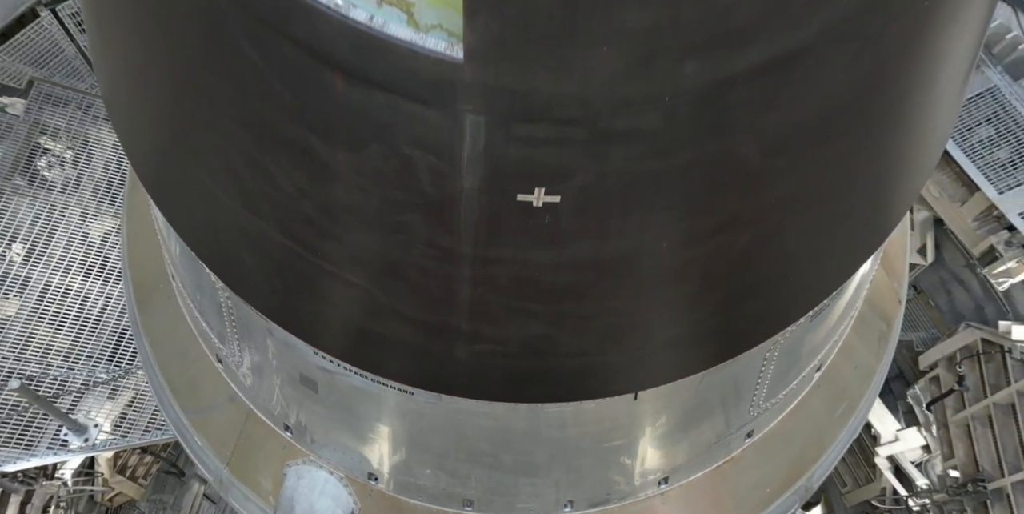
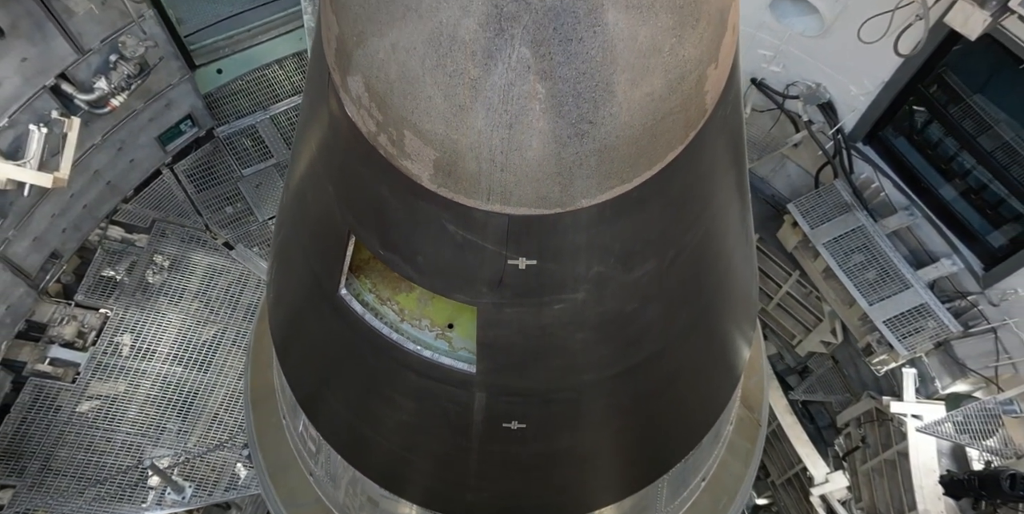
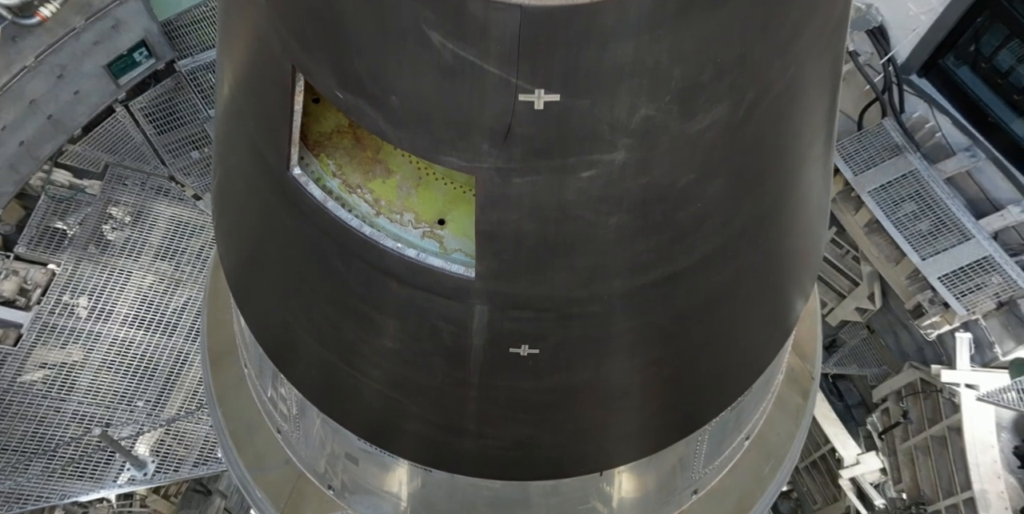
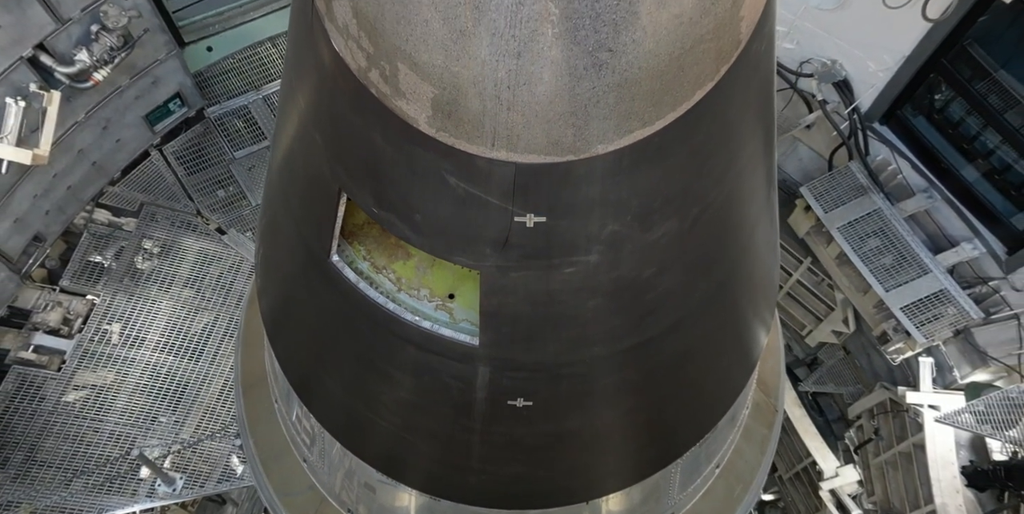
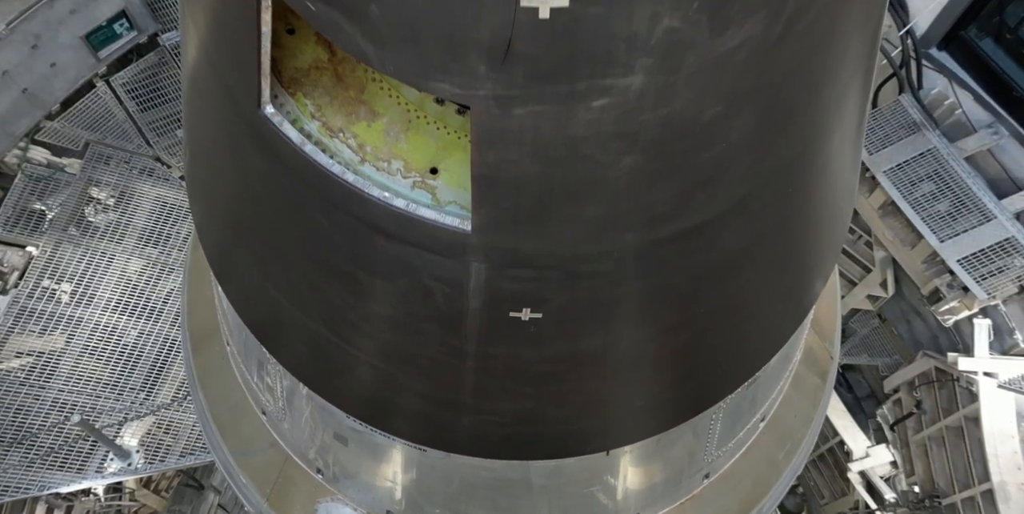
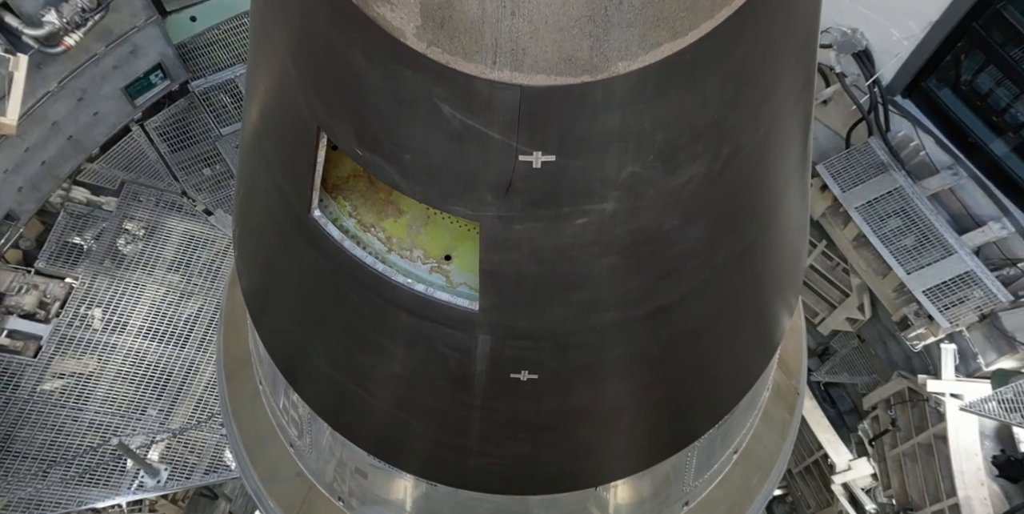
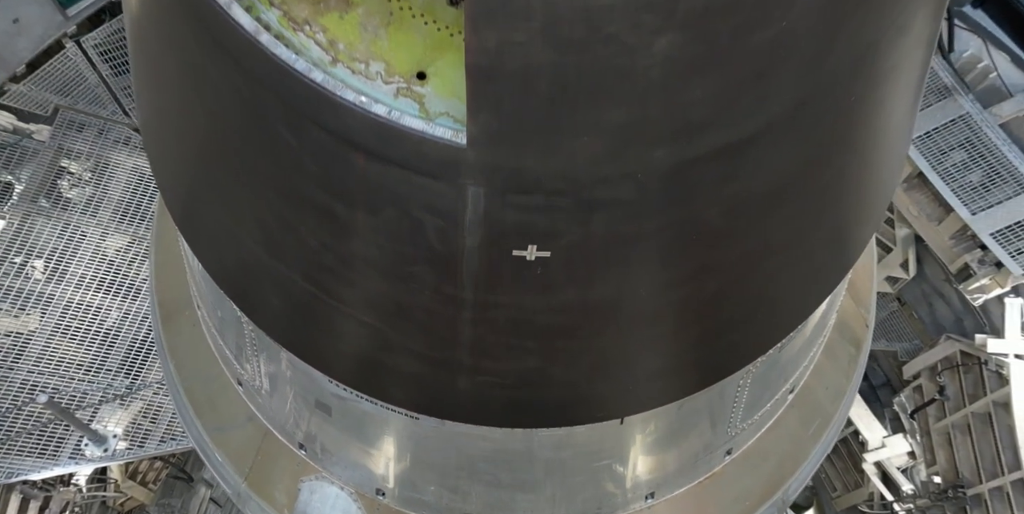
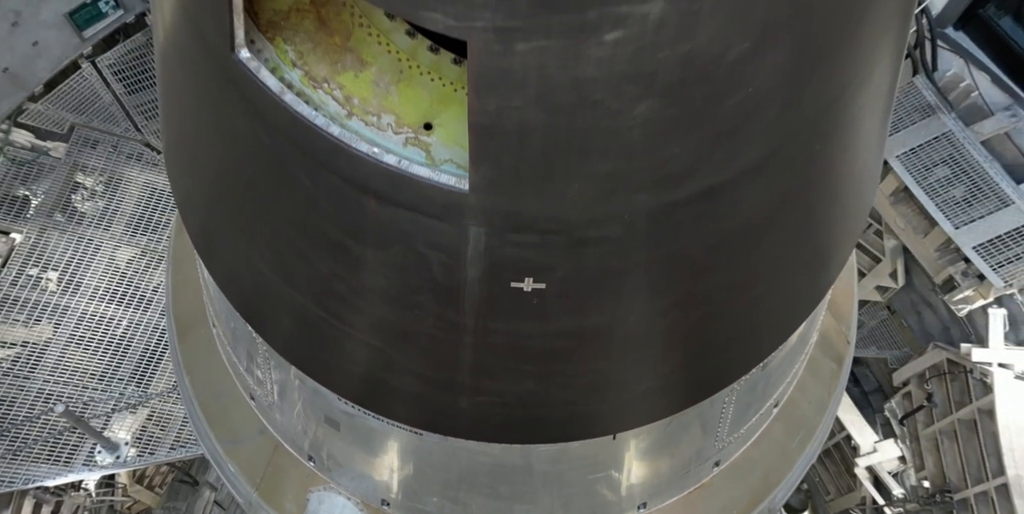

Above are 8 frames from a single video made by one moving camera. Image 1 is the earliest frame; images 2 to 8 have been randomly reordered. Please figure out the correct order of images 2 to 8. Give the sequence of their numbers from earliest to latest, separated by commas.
7, 8, 5, 3, 6, 4, 2
